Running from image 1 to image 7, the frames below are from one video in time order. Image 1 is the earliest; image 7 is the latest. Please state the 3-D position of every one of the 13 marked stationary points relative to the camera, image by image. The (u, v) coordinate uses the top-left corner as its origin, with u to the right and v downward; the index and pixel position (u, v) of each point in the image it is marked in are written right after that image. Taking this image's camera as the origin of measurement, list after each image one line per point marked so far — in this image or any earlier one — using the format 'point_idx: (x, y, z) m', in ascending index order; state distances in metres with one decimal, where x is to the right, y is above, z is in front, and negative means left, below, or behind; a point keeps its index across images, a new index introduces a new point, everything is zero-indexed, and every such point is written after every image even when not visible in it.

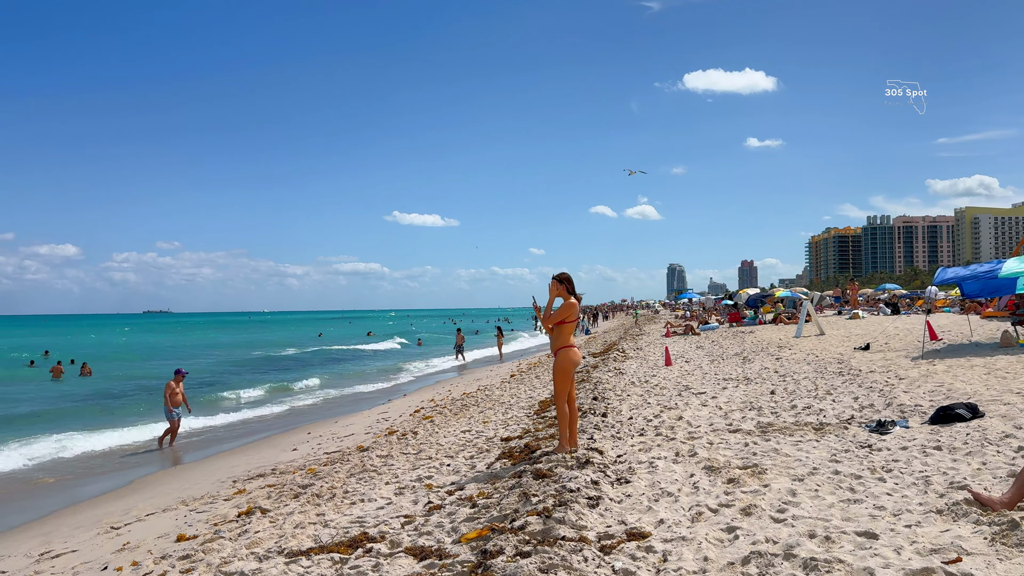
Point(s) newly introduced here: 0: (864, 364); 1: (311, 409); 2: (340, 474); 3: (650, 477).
0: (+5.1, -1.1, +12.2) m
1: (-4.6, -2.7, +18.8) m
2: (-1.5, -1.7, +7.5) m
3: (+0.9, -1.3, +5.6) m
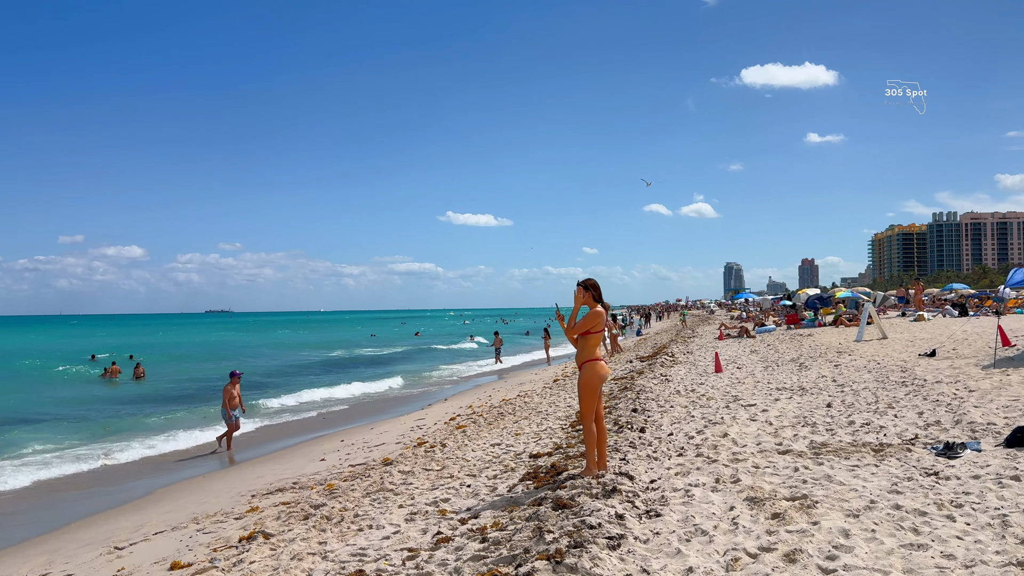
0: (+5.7, -1.2, +11.3) m
1: (-3.6, -2.7, +18.5) m
2: (-1.3, -1.7, +7.1) m
3: (+1.0, -1.3, +5.0) m
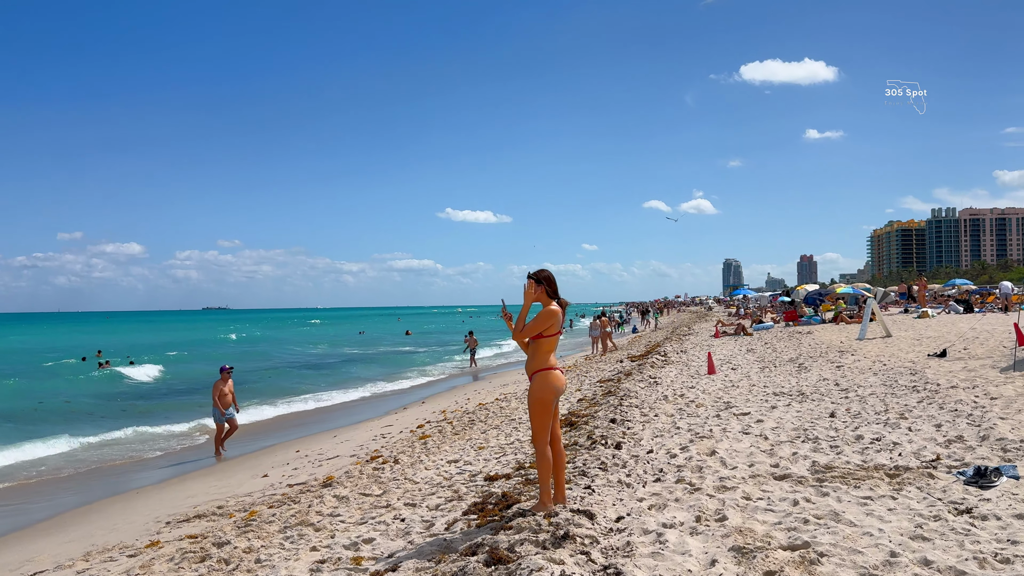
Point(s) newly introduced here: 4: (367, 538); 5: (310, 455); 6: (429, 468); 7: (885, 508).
0: (+5.3, -1.1, +10.2) m
1: (-4.0, -2.6, +17.4) m
2: (-1.7, -1.7, +6.0) m
3: (+0.7, -1.3, +3.9) m
4: (-0.9, -1.5, +5.1) m
5: (-2.5, -2.1, +10.4) m
6: (-0.8, -1.6, +7.6) m
7: (+2.1, -1.2, +4.7) m
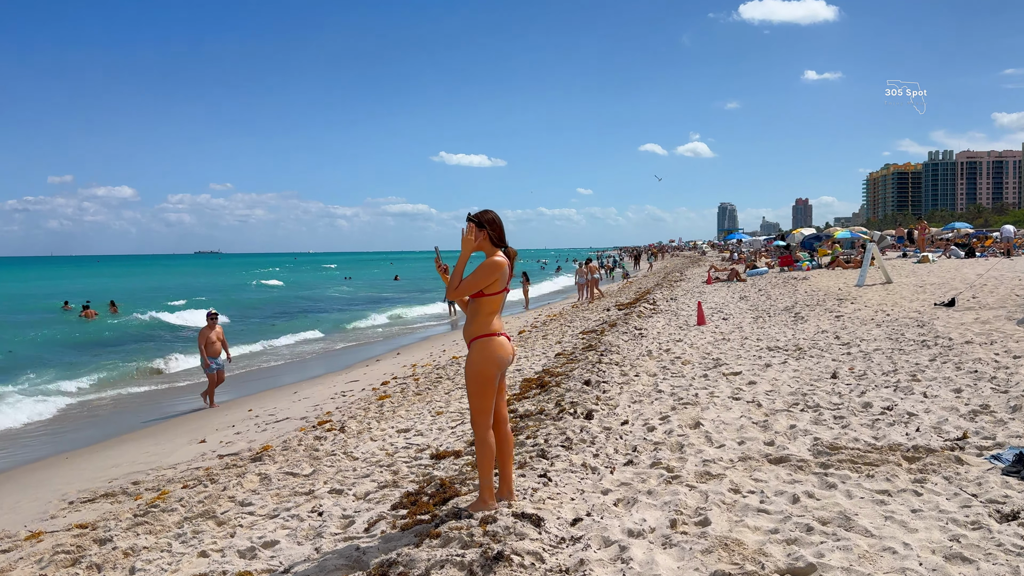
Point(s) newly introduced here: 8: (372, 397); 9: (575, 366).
0: (+4.9, -0.5, +9.3) m
1: (-4.4, -1.5, +16.5) m
2: (-2.0, -1.4, +5.0) m
3: (+0.3, -1.1, +3.0) m
4: (-1.2, -1.2, +4.2) m
5: (-2.9, -1.5, +9.5) m
6: (-1.1, -1.2, +6.7) m
7: (+1.8, -1.0, +3.7) m
8: (-1.6, -1.2, +9.5) m
9: (+0.7, -0.9, +9.2) m
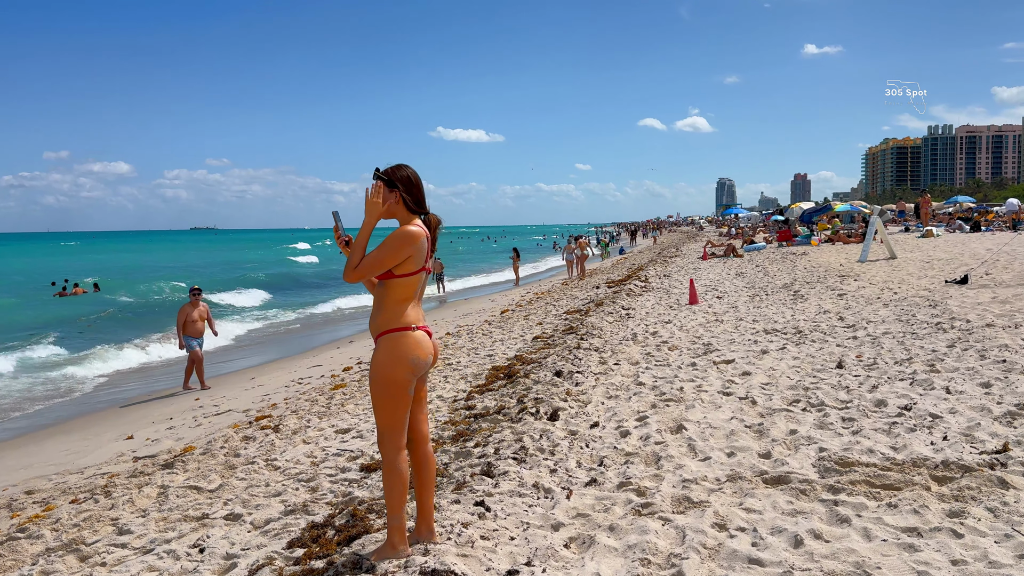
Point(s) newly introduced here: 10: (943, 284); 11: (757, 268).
0: (+4.6, -0.2, +8.3) m
1: (-4.7, -1.1, +15.6) m
2: (-2.3, -1.3, +4.1) m
3: (0.0, -1.0, +2.1) m
4: (-1.5, -1.2, +3.3) m
5: (-3.2, -1.2, +8.6) m
6: (-1.4, -1.0, +5.8) m
7: (+1.5, -0.9, +2.8) m
8: (-1.9, -1.0, +8.6) m
9: (+0.4, -0.6, +8.3) m
10: (+5.8, +0.1, +11.2) m
11: (+5.4, +0.4, +18.4) m
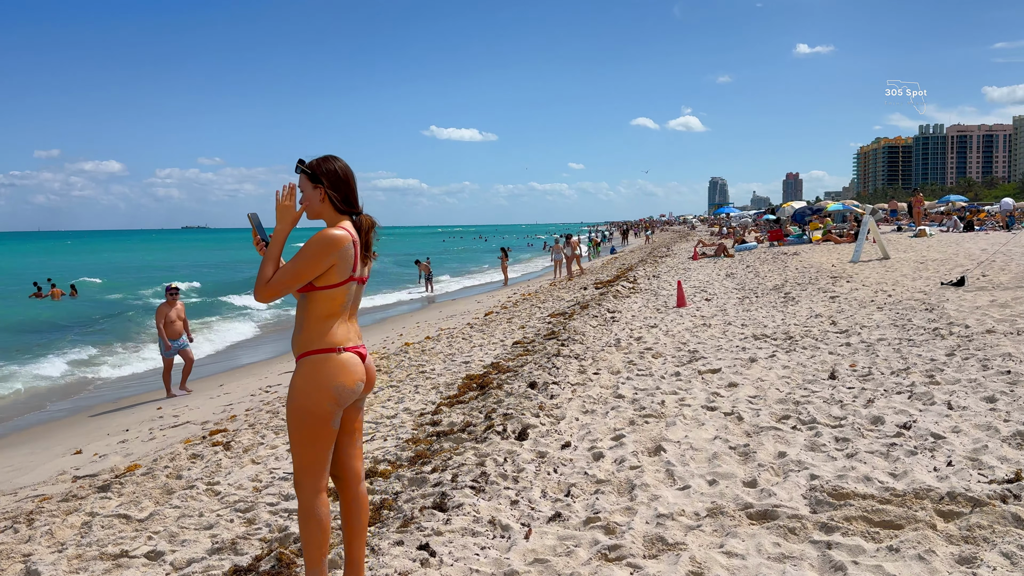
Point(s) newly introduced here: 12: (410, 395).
0: (+4.4, -0.3, +8.0) m
1: (-5.0, -1.1, +15.1) m
2: (-2.5, -1.3, +3.7) m
3: (-0.1, -1.1, +1.7) m
4: (-1.7, -1.2, +2.8) m
5: (-3.4, -1.3, +8.2) m
6: (-1.6, -1.1, +5.3) m
7: (+1.3, -0.9, +2.4) m
8: (-2.1, -1.0, +8.2) m
9: (+0.2, -0.7, +7.9) m
10: (+5.5, 0.0, +10.8) m
11: (+5.1, +0.4, +18.0) m
12: (-0.8, -0.9, +7.0) m
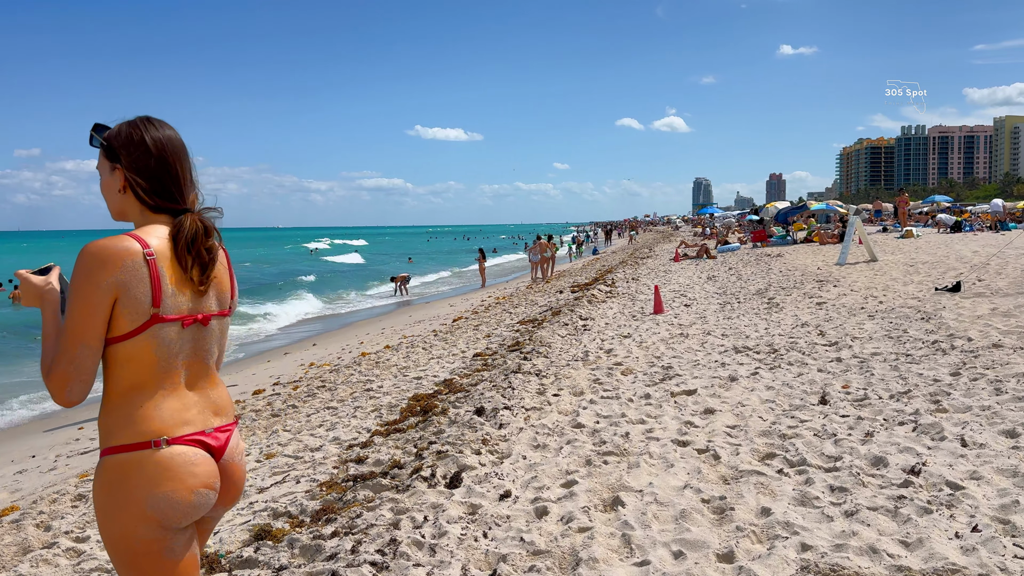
0: (+4.0, -0.3, +7.2) m
1: (-5.5, -1.2, +14.2) m
2: (-2.8, -1.4, +2.8) m
3: (-0.4, -1.2, +0.8) m
4: (-2.0, -1.3, +2.0) m
5: (-3.8, -1.4, +7.3) m
6: (-1.9, -1.2, +4.5) m
7: (+1.0, -1.0, +1.6) m
8: (-2.5, -1.1, +7.3) m
9: (-0.2, -0.7, +7.0) m
10: (+5.1, 0.0, +10.1) m
11: (+4.5, +0.3, +17.3) m
12: (-1.2, -1.0, +6.2) m
